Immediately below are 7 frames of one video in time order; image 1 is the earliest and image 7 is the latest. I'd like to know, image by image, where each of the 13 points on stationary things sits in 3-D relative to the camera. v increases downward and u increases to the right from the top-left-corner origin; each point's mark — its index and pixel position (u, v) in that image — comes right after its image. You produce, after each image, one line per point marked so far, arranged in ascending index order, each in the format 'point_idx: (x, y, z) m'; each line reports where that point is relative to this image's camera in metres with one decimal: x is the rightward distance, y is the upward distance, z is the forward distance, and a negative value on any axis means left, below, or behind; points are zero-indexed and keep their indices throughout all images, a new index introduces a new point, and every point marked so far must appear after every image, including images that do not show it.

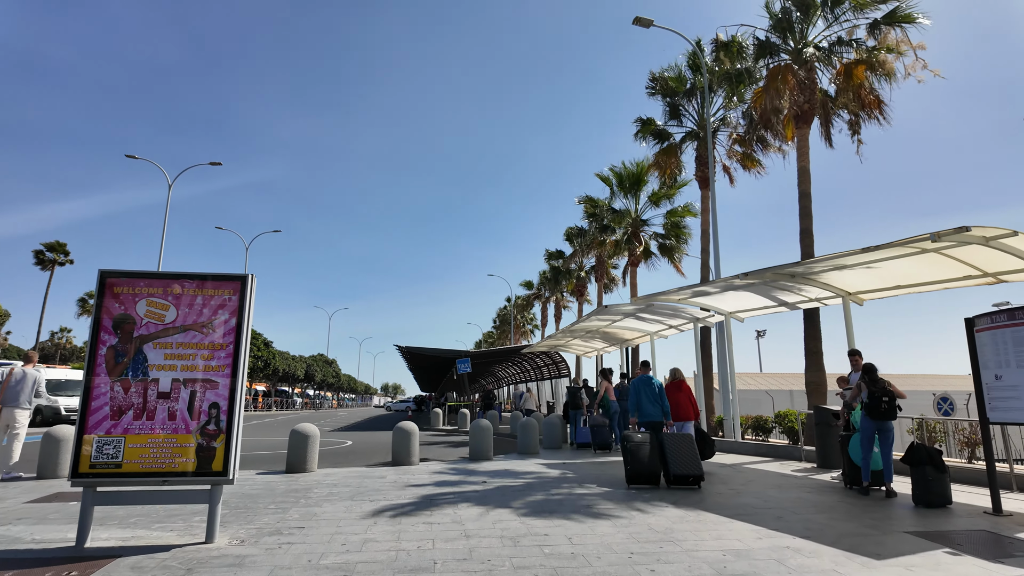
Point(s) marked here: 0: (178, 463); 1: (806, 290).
0: (-3.1, -1.6, +5.6) m
1: (+5.7, -0.1, +11.5) m
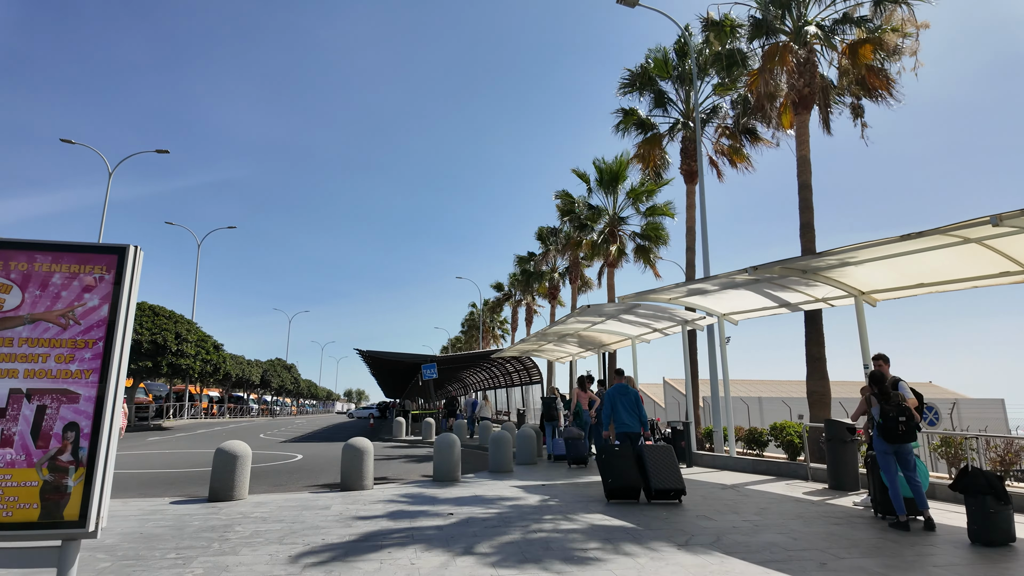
0: (-3.3, -1.5, +3.9) m
1: (+5.2, 0.0, +10.3) m
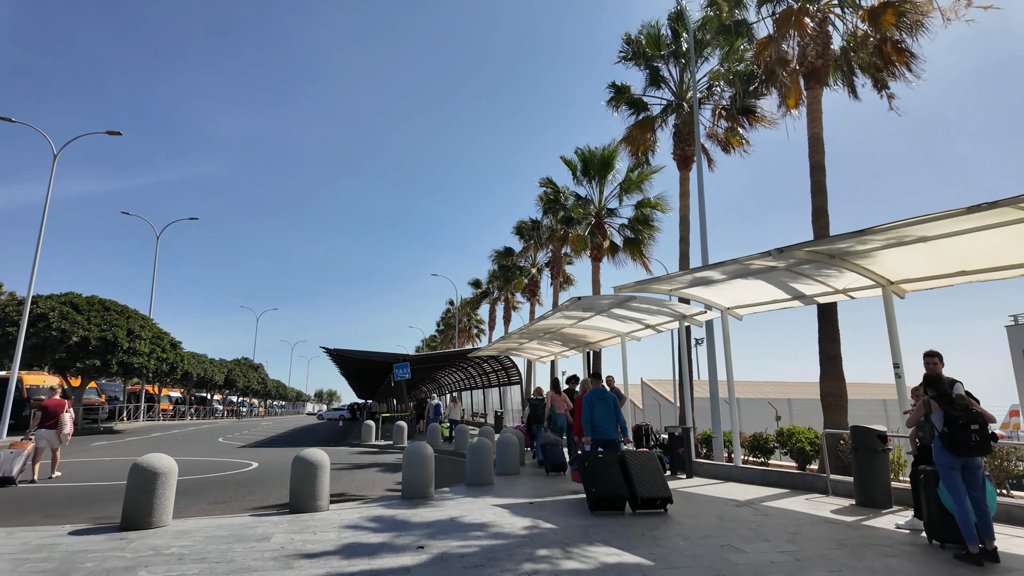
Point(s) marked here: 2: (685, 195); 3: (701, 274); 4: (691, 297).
0: (-3.3, -1.2, +2.4) m
1: (+4.9, +0.1, +9.2) m
2: (+4.5, +2.4, +15.4) m
3: (+3.0, +0.2, +9.4) m
4: (+3.3, -0.2, +10.8) m
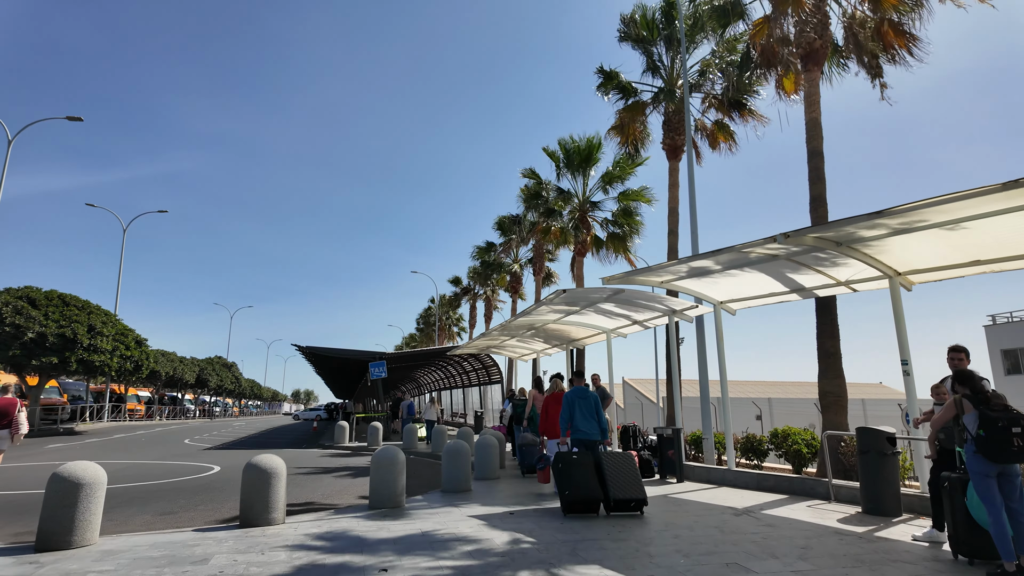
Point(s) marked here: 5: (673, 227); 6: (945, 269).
0: (-3.4, -1.1, +1.6) m
1: (+4.7, +0.3, +8.6) m
2: (+4.0, +2.5, +14.8) m
3: (+2.7, +0.3, +8.7) m
4: (+2.9, 0.0, +10.1) m
5: (+3.9, +1.5, +14.5) m
6: (+5.8, +0.2, +8.0) m
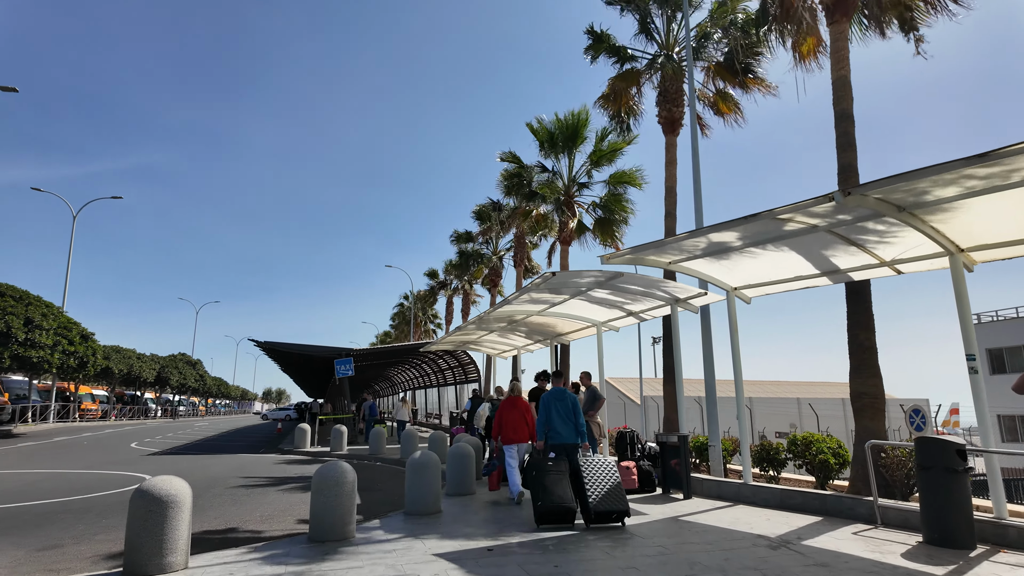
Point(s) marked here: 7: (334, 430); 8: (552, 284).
0: (-3.4, -0.8, -0.1) m
1: (+4.4, +0.5, +7.1) m
2: (+3.6, +2.8, +13.3) m
3: (+2.5, +0.6, +7.2) m
4: (+2.6, +0.2, +8.6) m
5: (+3.5, +1.8, +13.0) m
6: (+5.6, +0.5, +6.6) m
7: (-5.5, -4.4, +18.2) m
8: (+0.7, +0.1, +10.1) m
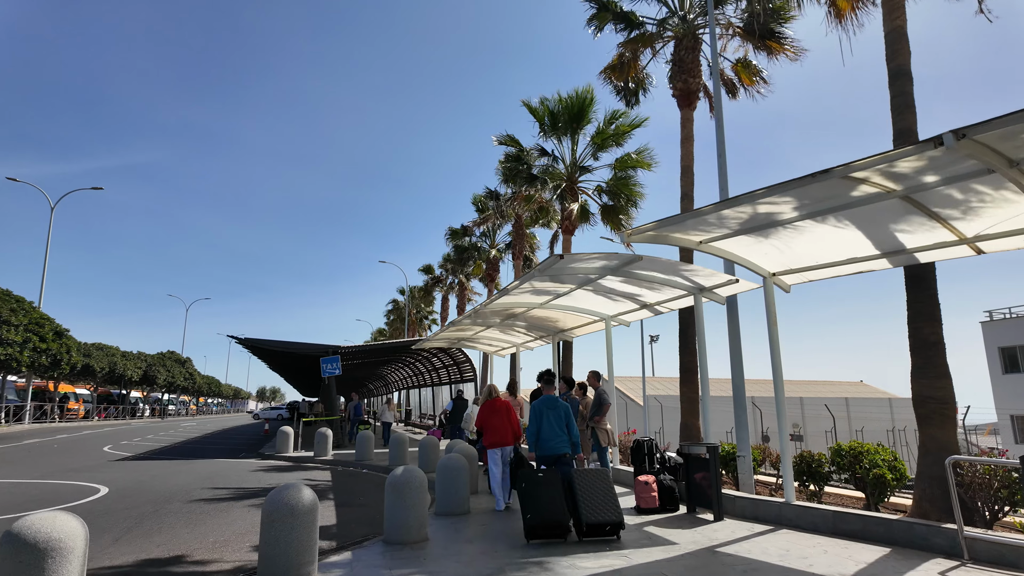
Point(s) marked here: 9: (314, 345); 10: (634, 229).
0: (-3.3, -0.6, -1.5) m
1: (+4.4, +0.7, +5.8) m
2: (+3.5, +3.0, +12.0) m
3: (+2.5, +0.8, +5.9) m
4: (+2.6, +0.4, +7.3) m
5: (+3.5, +2.0, +11.7) m
6: (+5.6, +0.7, +5.3) m
7: (-5.5, -4.1, +16.9) m
8: (+0.7, +0.3, +8.8) m
9: (-6.6, -1.9, +19.7) m
10: (+1.3, +0.6, +6.6) m
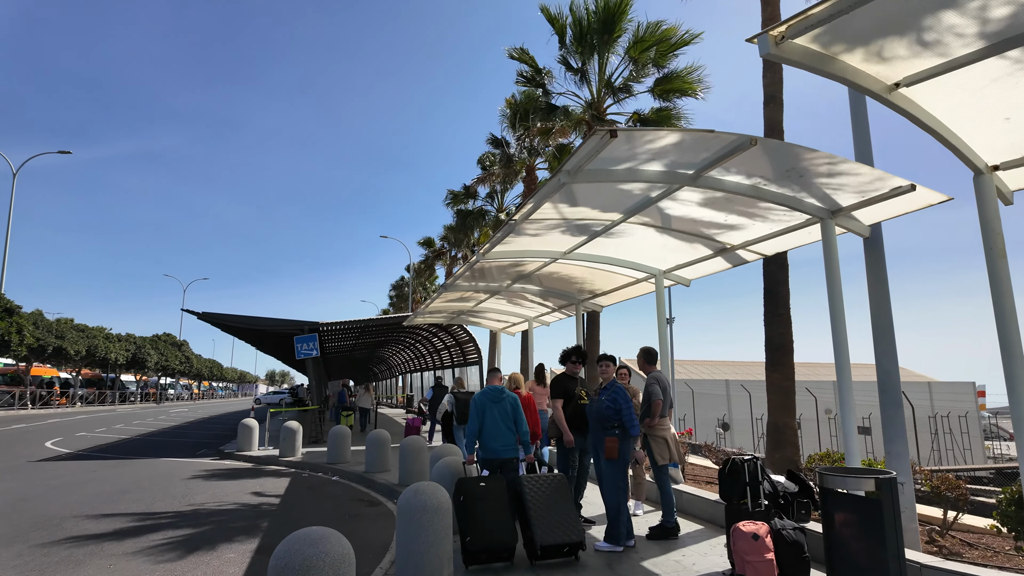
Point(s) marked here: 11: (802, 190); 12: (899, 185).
0: (-3.4, -0.2, -4.8) m
1: (+4.5, +1.3, +2.3) m
2: (+3.7, +3.8, +8.4) m
3: (+2.5, +1.4, +2.4) m
4: (+2.7, +1.1, +3.9) m
5: (+3.6, +2.8, +8.2) m
6: (+5.6, +1.3, +1.8) m
7: (-5.2, -3.2, +13.7) m
8: (+0.8, +1.0, +5.4) m
9: (-6.3, -0.9, +16.5) m
10: (+1.4, +1.3, +3.1) m
11: (+2.6, +0.9, +5.3) m
12: (+3.1, +0.9, +5.0) m
